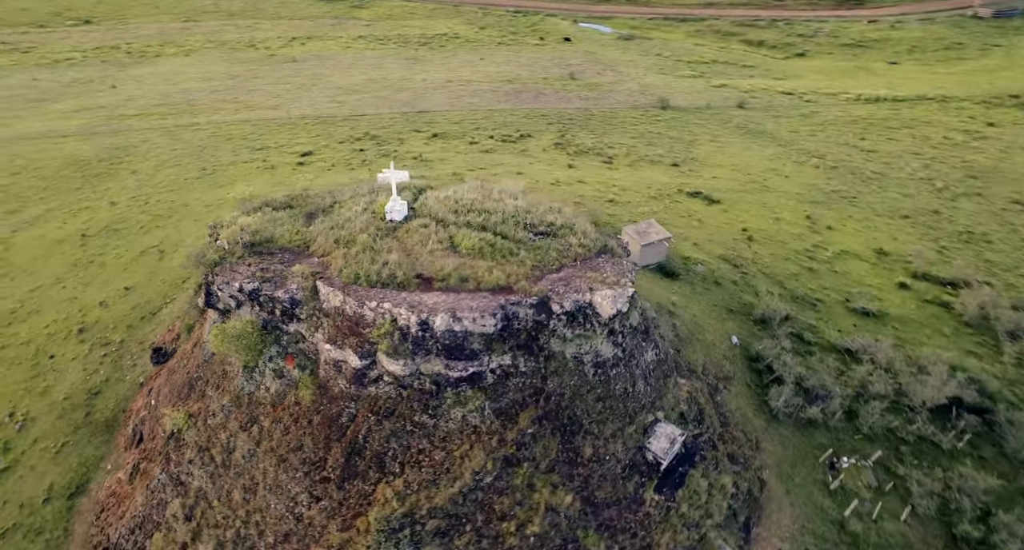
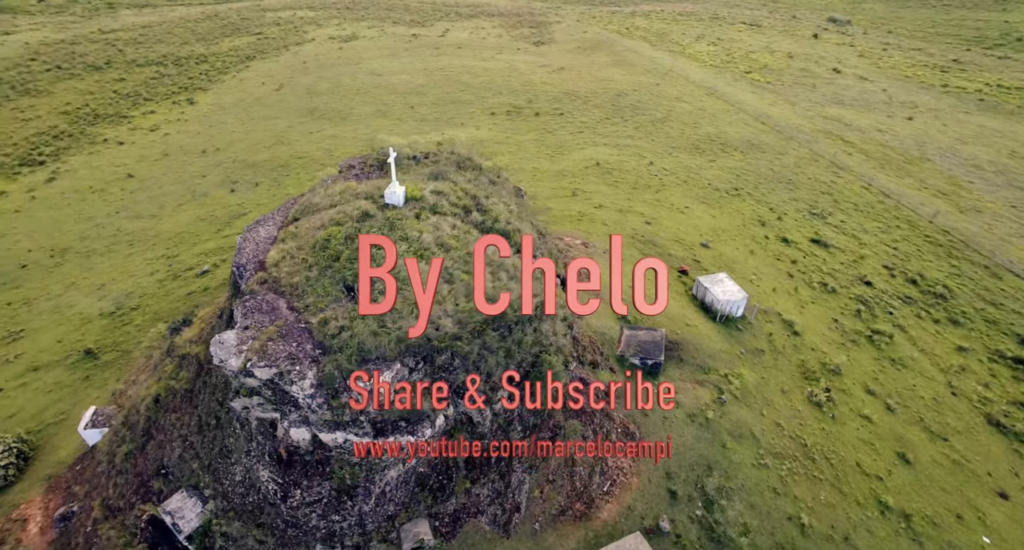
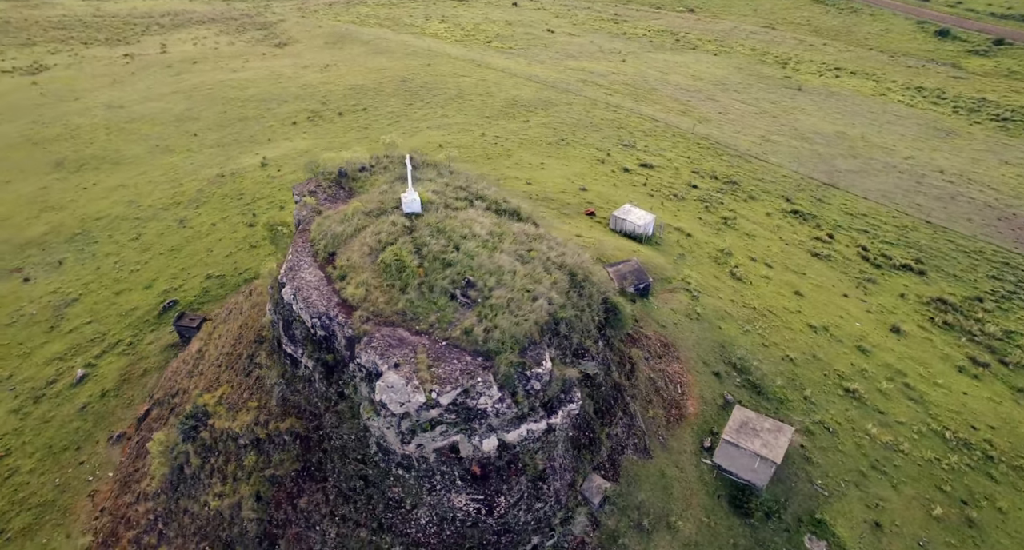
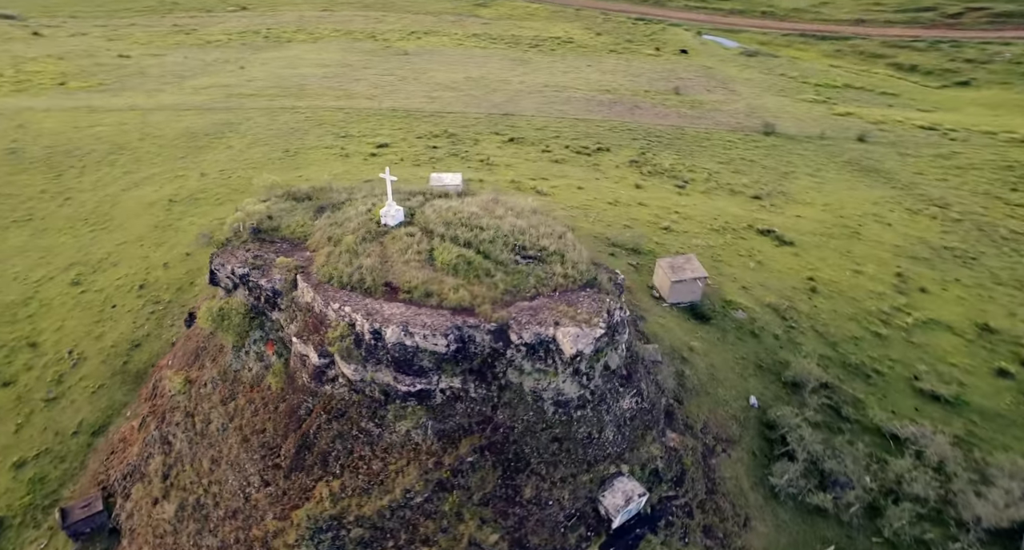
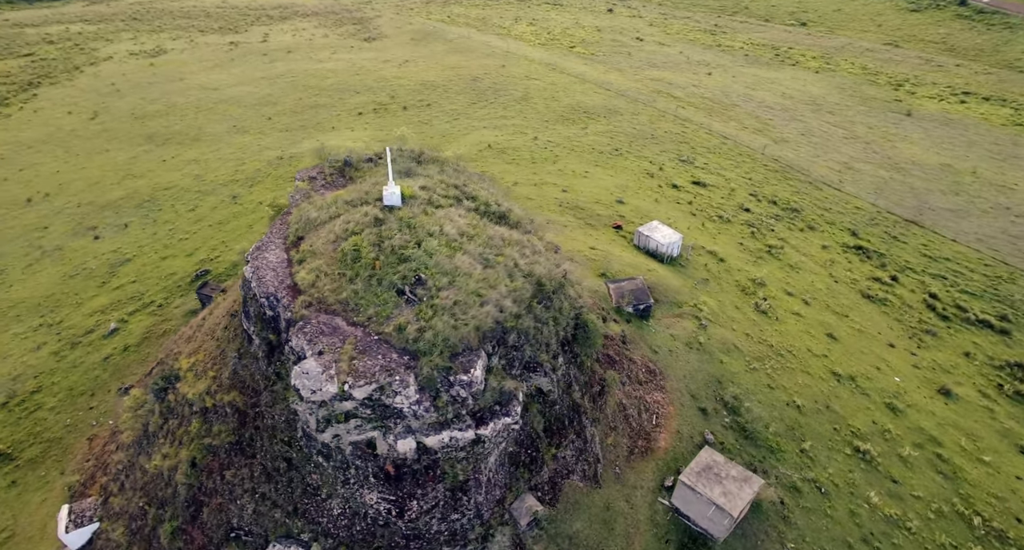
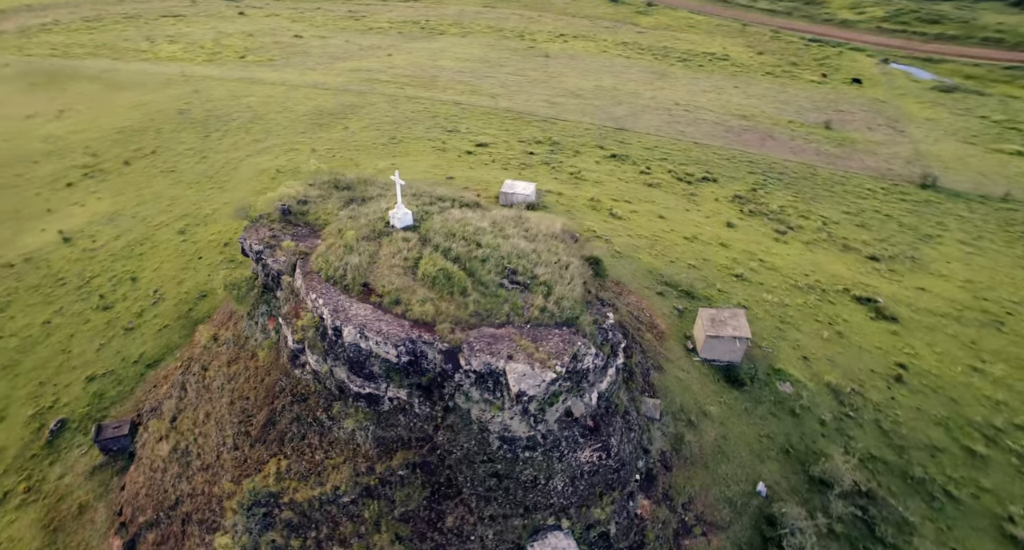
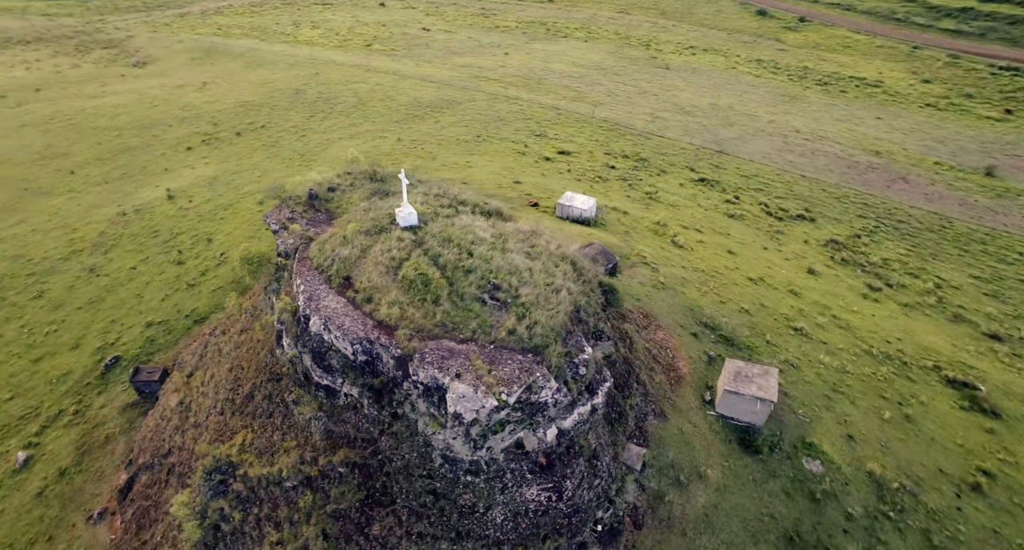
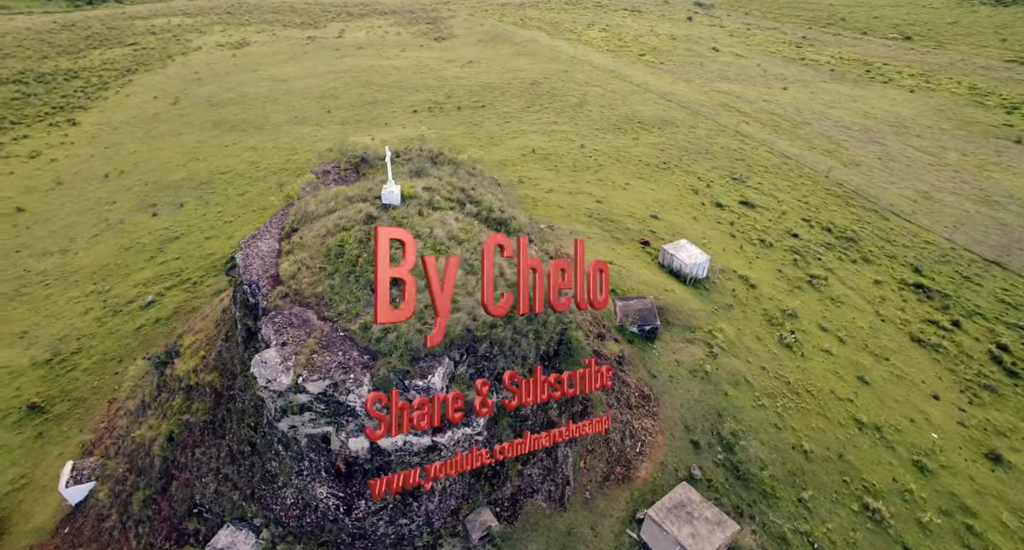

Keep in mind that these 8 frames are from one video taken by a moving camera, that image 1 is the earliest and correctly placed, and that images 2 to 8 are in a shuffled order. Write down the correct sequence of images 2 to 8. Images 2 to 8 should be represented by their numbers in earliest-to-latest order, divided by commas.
4, 6, 7, 3, 5, 8, 2
